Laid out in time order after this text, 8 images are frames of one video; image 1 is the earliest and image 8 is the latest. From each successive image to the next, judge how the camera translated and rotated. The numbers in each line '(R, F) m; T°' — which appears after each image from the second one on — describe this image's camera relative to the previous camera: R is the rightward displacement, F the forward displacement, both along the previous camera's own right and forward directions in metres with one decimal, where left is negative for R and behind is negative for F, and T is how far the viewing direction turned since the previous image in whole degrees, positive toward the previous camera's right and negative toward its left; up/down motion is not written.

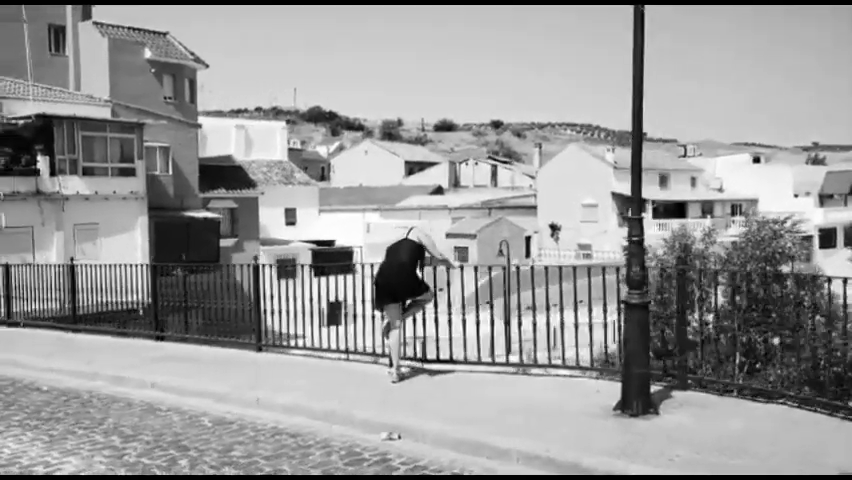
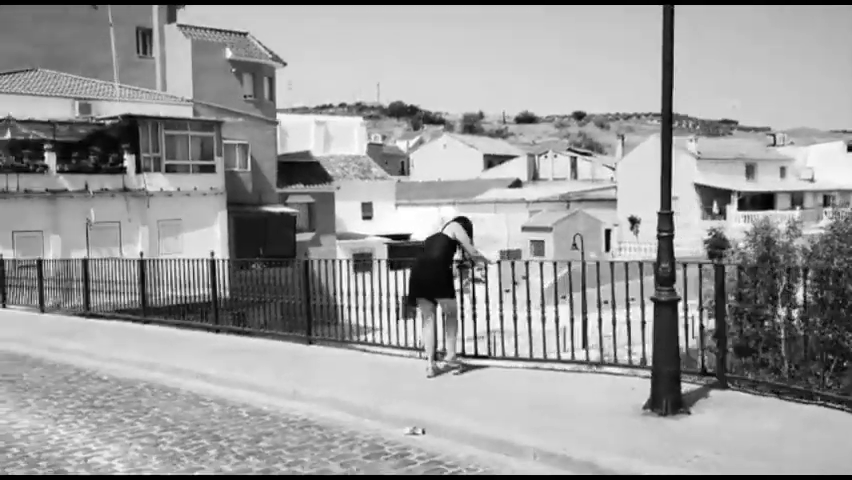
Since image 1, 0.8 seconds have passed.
(+0.5, 0.0) m; -6°
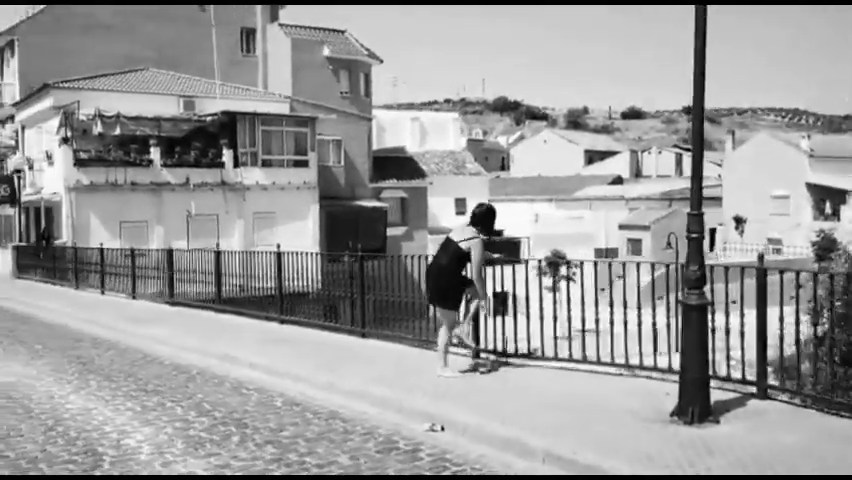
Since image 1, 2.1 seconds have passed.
(+0.7, 0.0) m; -7°
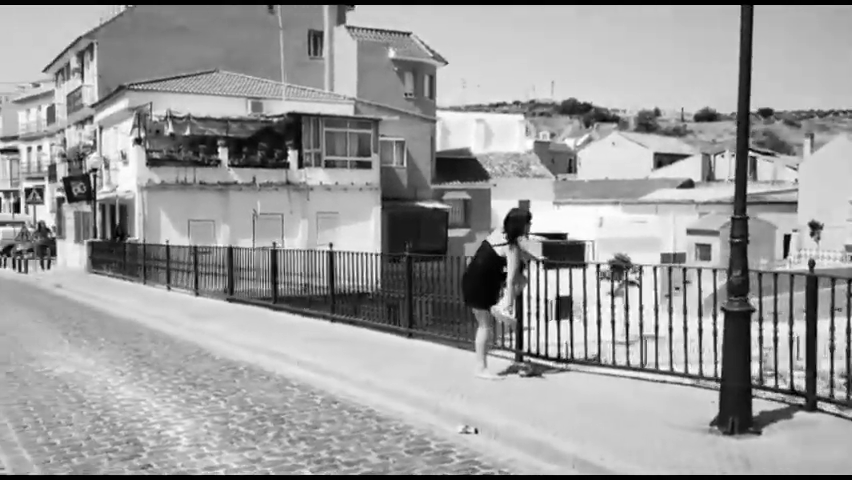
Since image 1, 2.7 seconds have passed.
(+0.3, 0.0) m; -5°
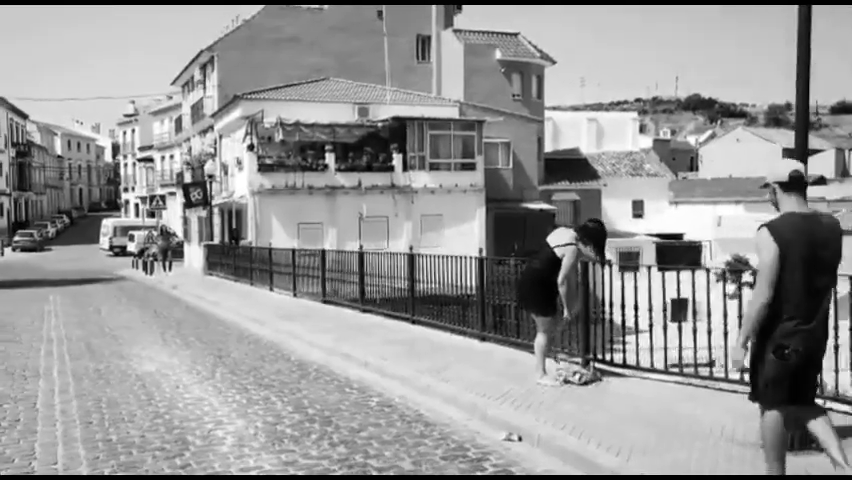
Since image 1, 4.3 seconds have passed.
(+0.6, +0.2) m; -8°
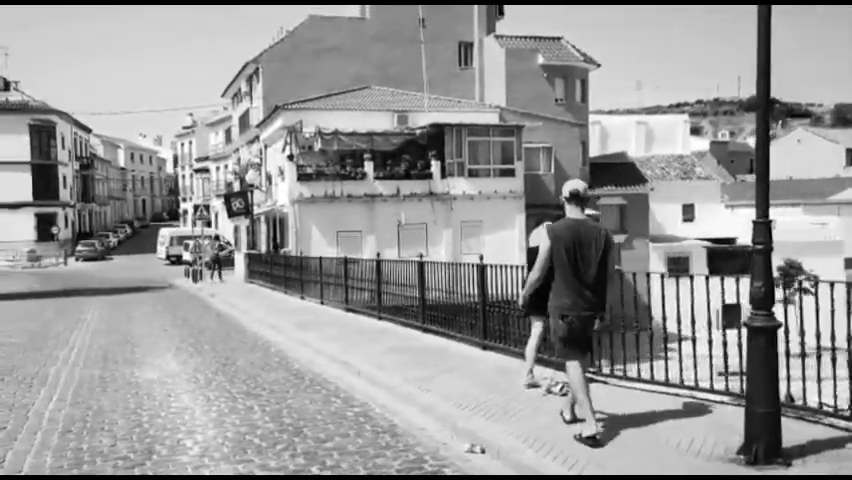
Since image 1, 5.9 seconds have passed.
(+0.8, +0.1) m; -4°
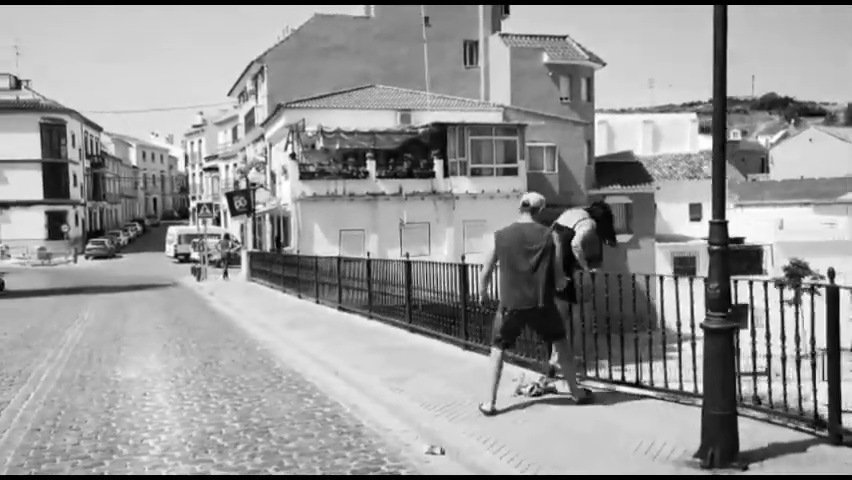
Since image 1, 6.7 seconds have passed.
(+0.4, 0.0) m; -1°
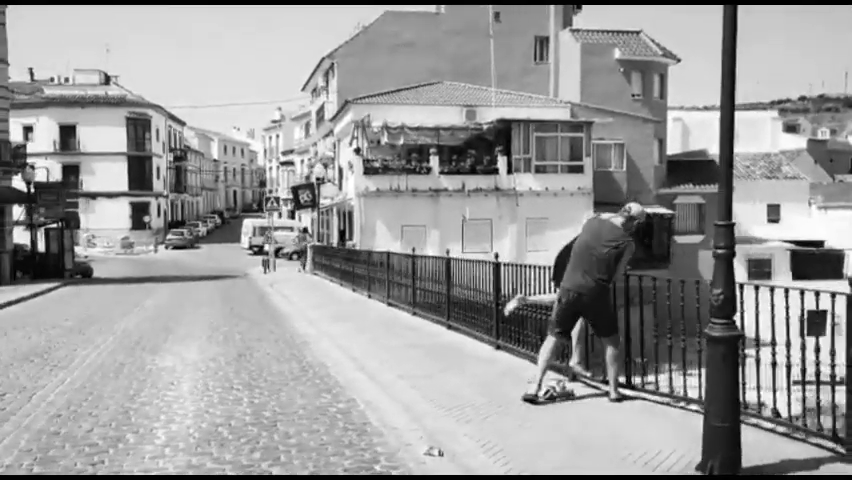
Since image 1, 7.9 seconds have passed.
(+0.6, +0.1) m; -5°
